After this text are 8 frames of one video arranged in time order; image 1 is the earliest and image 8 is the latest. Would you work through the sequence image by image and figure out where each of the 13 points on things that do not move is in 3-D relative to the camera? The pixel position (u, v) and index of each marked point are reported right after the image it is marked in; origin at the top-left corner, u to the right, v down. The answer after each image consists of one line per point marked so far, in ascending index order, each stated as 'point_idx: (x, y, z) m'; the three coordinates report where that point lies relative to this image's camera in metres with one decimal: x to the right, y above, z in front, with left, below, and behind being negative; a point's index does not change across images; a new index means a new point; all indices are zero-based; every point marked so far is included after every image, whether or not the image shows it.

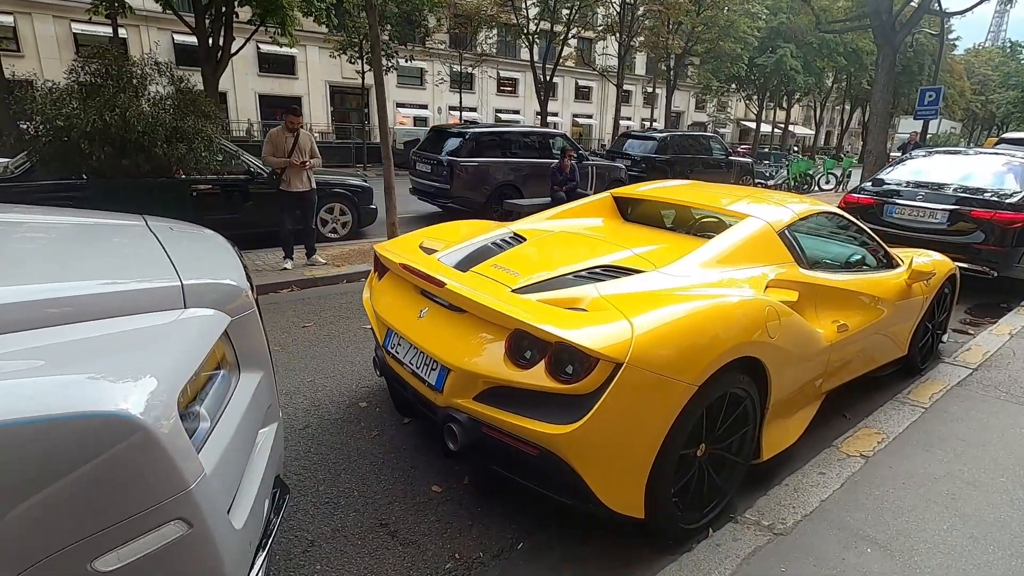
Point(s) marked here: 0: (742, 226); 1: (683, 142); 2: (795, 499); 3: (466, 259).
0: (+1.5, +0.4, +3.4) m
1: (+5.5, +4.7, +17.3) m
2: (+1.5, -1.1, +2.8) m
3: (-0.3, +0.2, +3.4) m
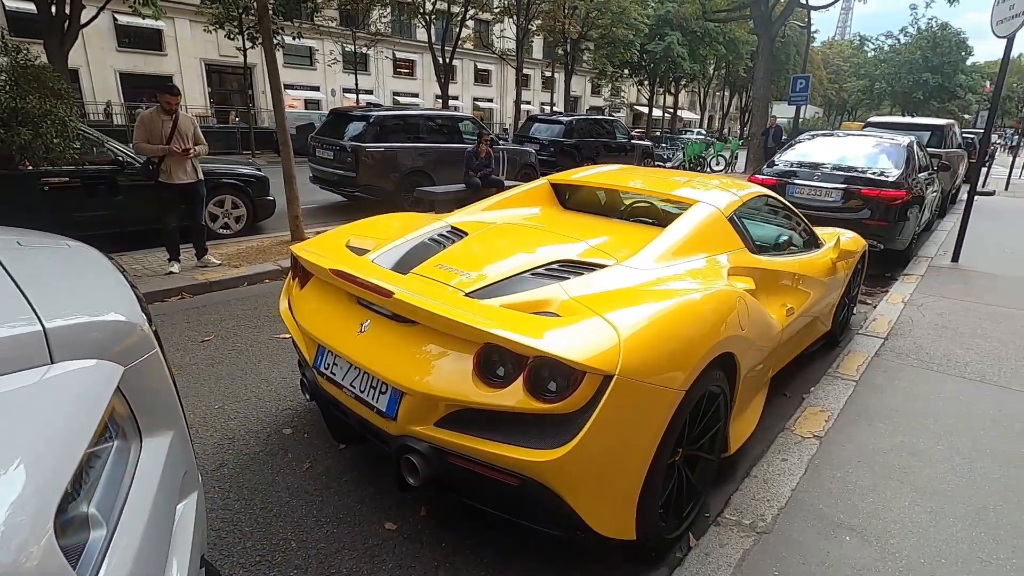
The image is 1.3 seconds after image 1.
0: (+1.1, +0.5, +3.3) m
1: (+2.5, +5.3, +17.5) m
2: (+1.3, -1.0, +2.8) m
3: (-0.6, +0.2, +3.0) m
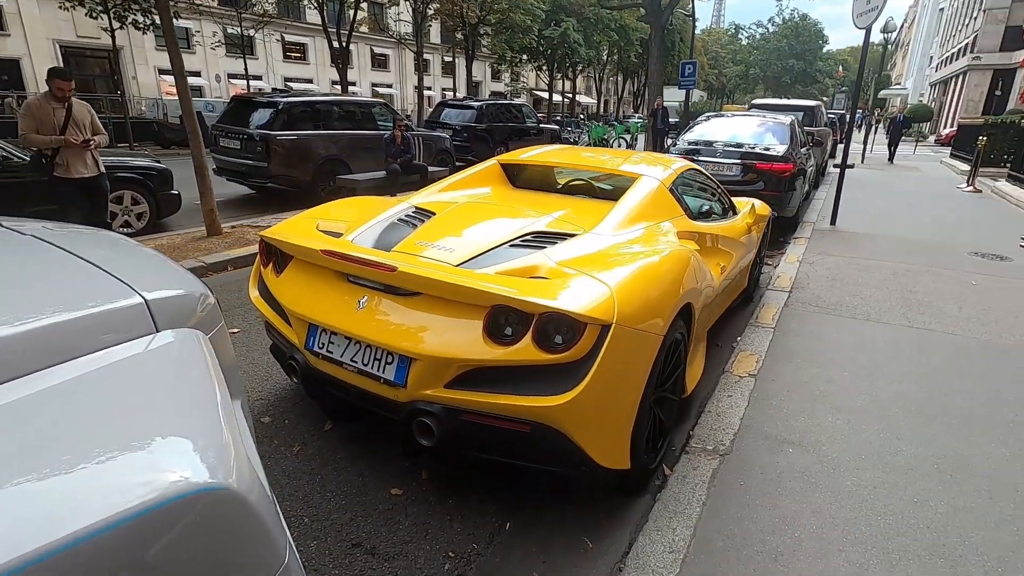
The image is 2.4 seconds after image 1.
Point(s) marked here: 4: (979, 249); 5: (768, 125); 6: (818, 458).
0: (+0.9, +0.7, +3.7) m
1: (-0.5, +5.9, +17.8) m
2: (+1.2, -0.8, +3.2) m
3: (-0.8, +0.3, +3.1) m
4: (+6.6, +0.6, +7.6) m
5: (+4.8, +3.0, +9.9) m
6: (+1.6, -0.9, +2.8) m
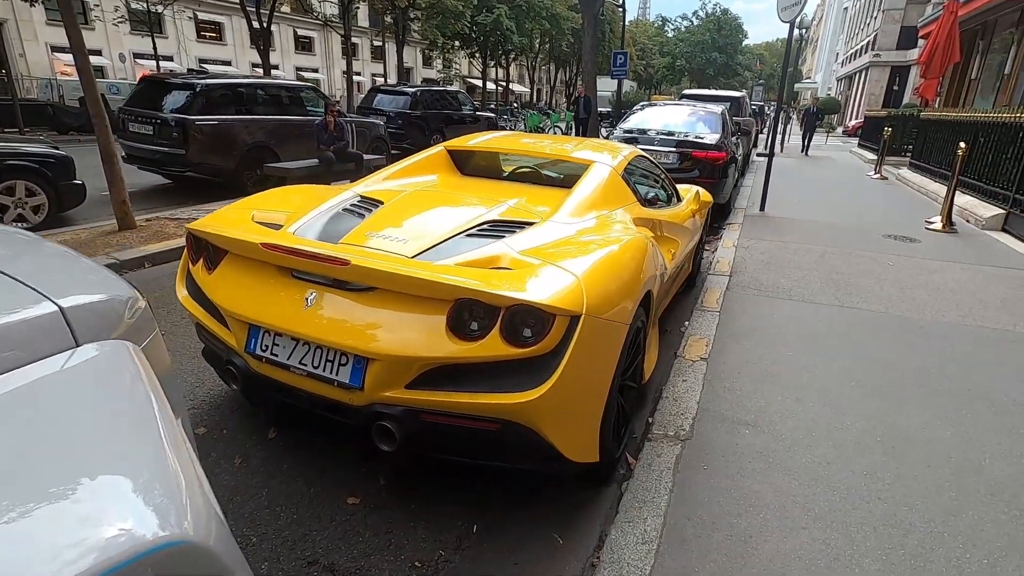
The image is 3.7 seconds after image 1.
0: (+0.5, +0.8, +3.6) m
1: (-2.6, +6.2, +17.4) m
2: (+1.0, -0.7, +3.2) m
3: (-1.0, +0.3, +2.9) m
4: (+5.8, +0.9, +8.2) m
5: (+3.6, +3.3, +10.2) m
6: (+1.4, -0.8, +2.9) m
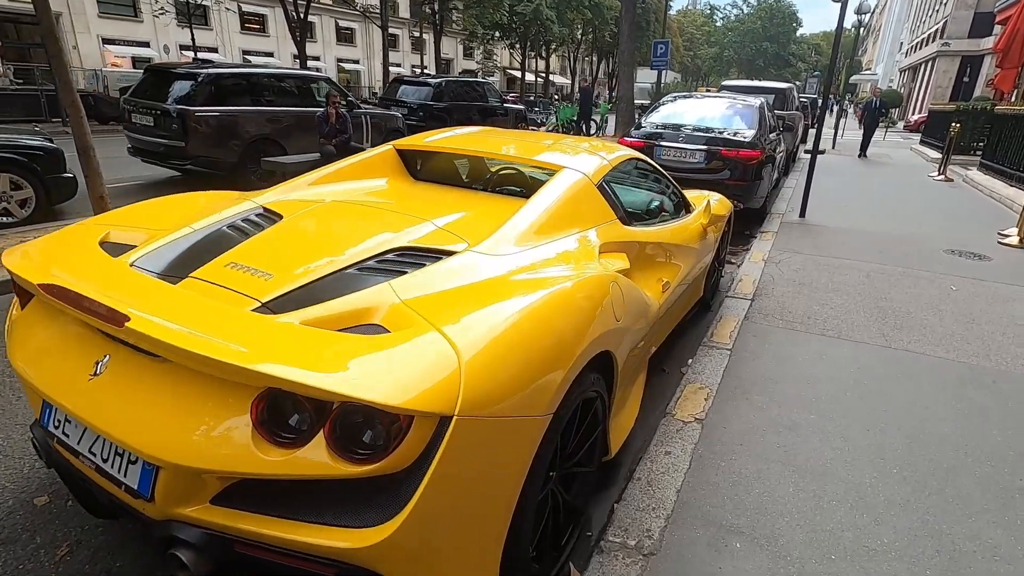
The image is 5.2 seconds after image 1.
0: (+0.2, +0.6, +2.8) m
1: (-1.7, +6.2, +16.7) m
2: (+0.6, -0.9, +2.4) m
3: (-1.4, +0.1, +2.2) m
4: (+5.8, +0.5, +7.0) m
5: (+3.9, +3.1, +9.2) m
6: (+1.0, -1.1, +2.1) m
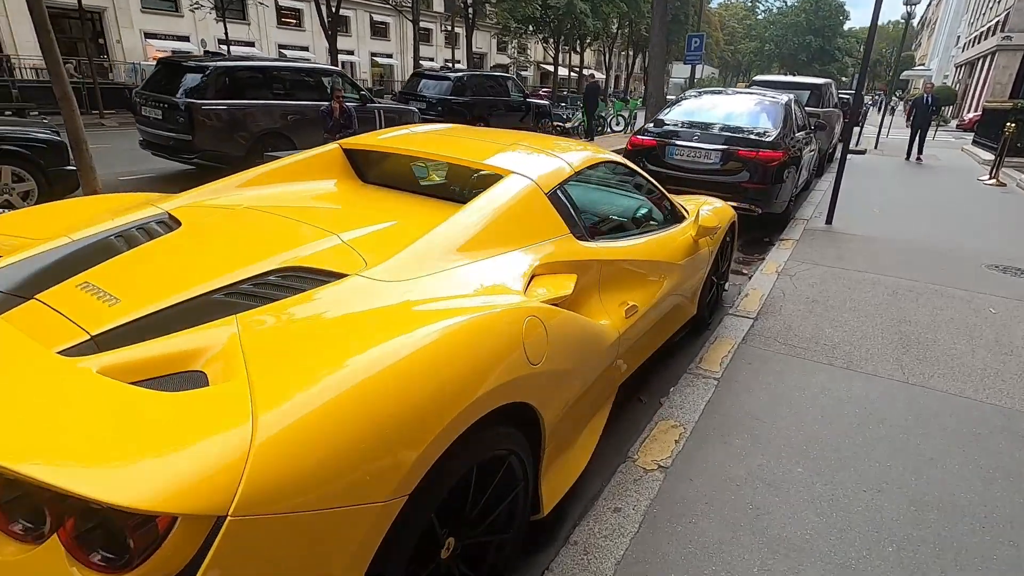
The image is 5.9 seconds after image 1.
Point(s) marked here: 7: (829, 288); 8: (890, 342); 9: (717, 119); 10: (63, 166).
0: (0.0, +0.5, +2.5) m
1: (-1.1, +6.3, +16.4) m
2: (+0.3, -1.1, +2.1) m
3: (-1.7, +0.1, +1.9) m
4: (+5.8, +0.3, +6.3) m
5: (+4.0, +2.9, +8.6) m
6: (+0.7, -1.2, +1.7) m
7: (+3.0, 0.0, +5.1) m
8: (+2.8, -0.4, +4.0) m
9: (+3.2, +2.6, +8.1) m
10: (-6.5, +1.8, +7.7) m
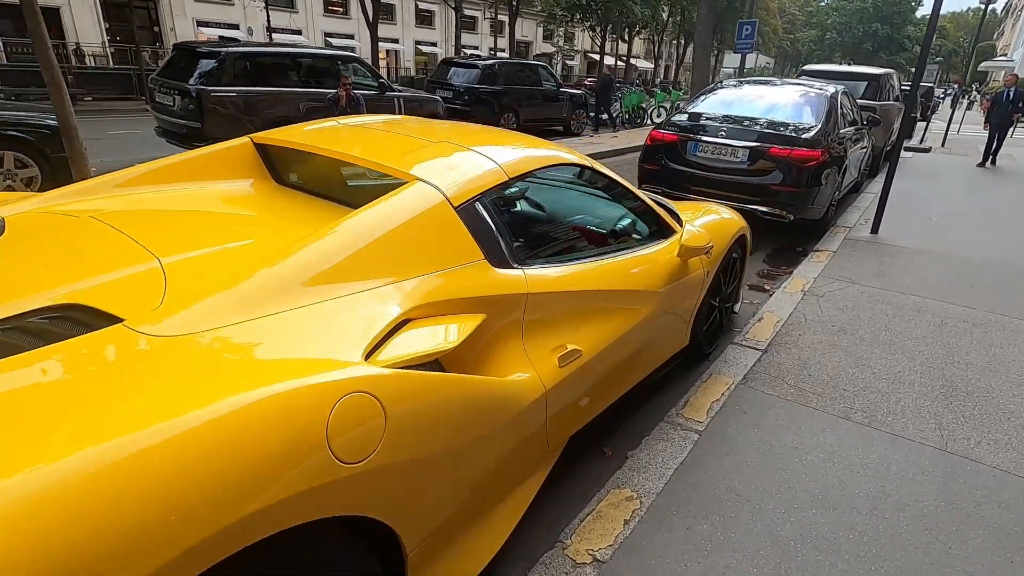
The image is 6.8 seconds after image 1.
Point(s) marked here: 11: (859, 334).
0: (-0.4, +0.3, +1.9) m
1: (-0.1, +6.4, +15.8) m
2: (-0.2, -1.2, +1.5) m
3: (-2.1, 0.0, +1.5) m
4: (+5.7, 0.0, +5.3) m
5: (+4.2, +2.8, +7.7) m
6: (+0.2, -1.4, +1.1) m
7: (+2.8, -0.2, +4.4) m
8: (+2.6, -0.6, +3.3) m
9: (+3.3, +2.4, +7.3) m
10: (-6.4, +1.9, +7.7) m
11: (+2.6, -0.4, +4.0) m
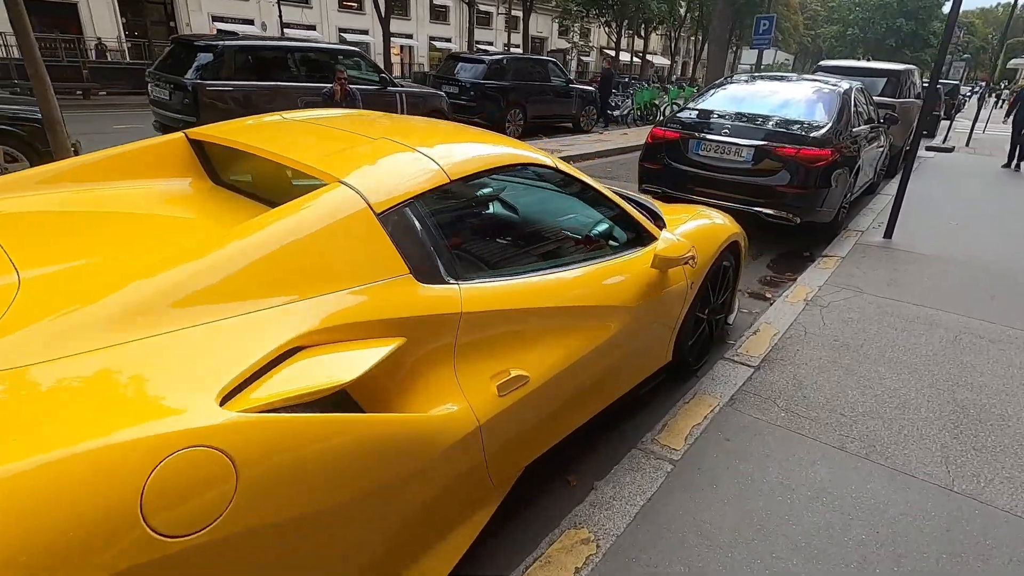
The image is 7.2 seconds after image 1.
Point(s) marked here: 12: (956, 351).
0: (-0.6, +0.3, +1.7) m
1: (+0.1, +6.4, +15.5) m
2: (-0.4, -1.3, +1.3) m
3: (-2.3, -0.1, +1.4) m
4: (+5.6, -0.1, +4.9) m
5: (+4.1, +2.7, +7.3) m
6: (-0.1, -1.4, +0.9) m
7: (+2.7, -0.3, +4.0) m
8: (+2.4, -0.7, +3.0) m
9: (+3.3, +2.3, +6.9) m
10: (-6.5, +2.0, +7.6) m
11: (+2.4, -0.4, +3.7) m
12: (+3.1, -0.4, +3.7) m
